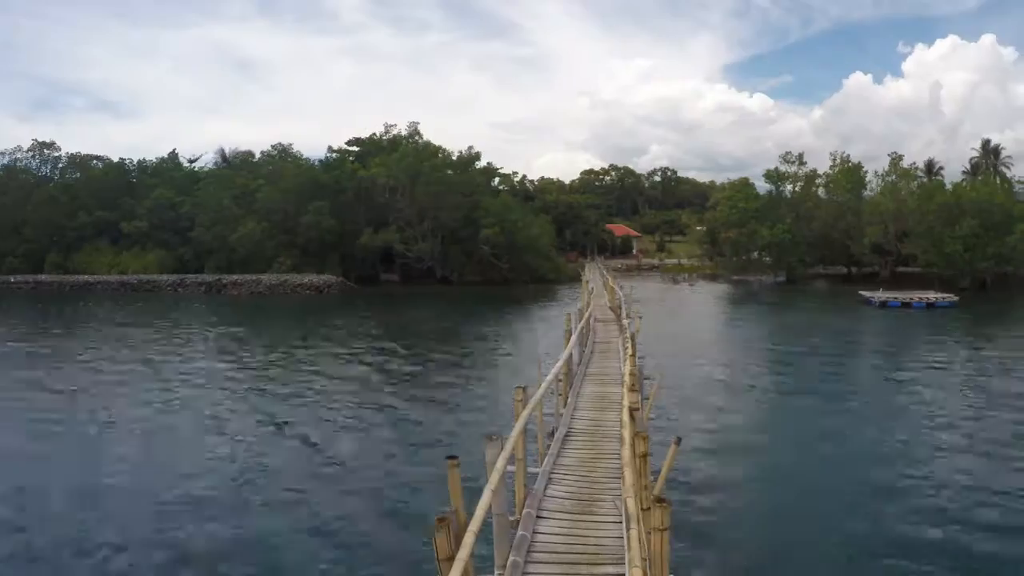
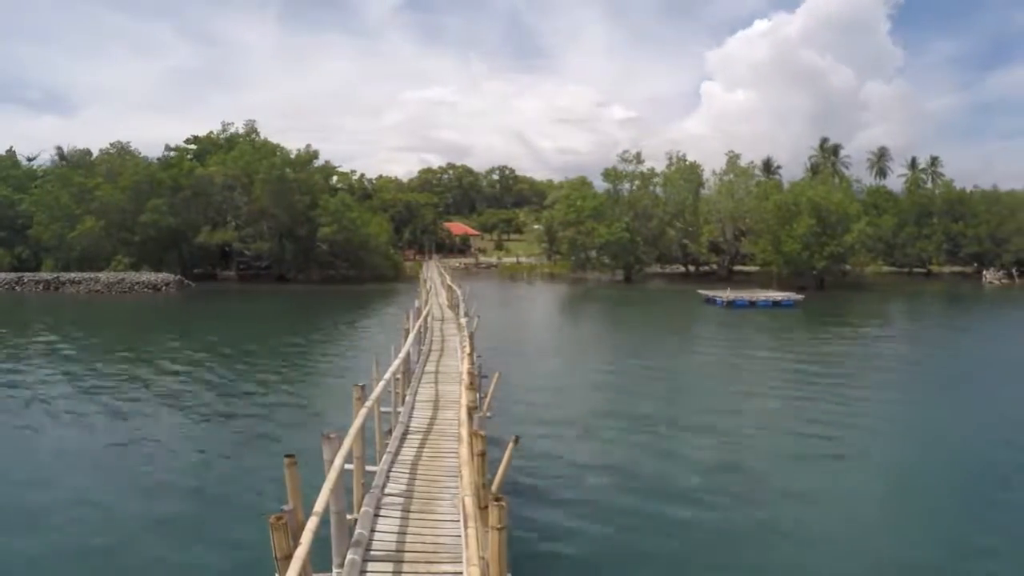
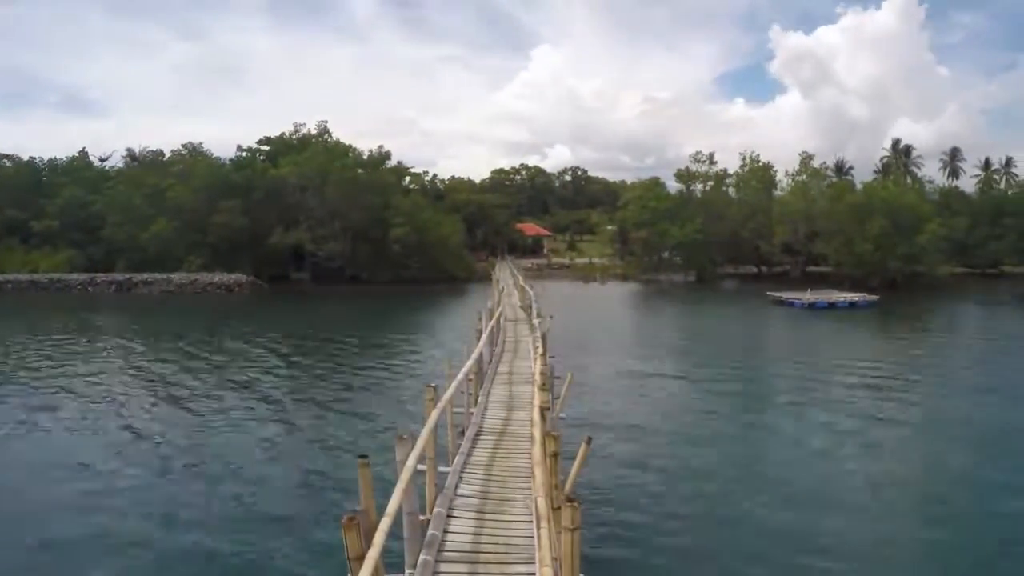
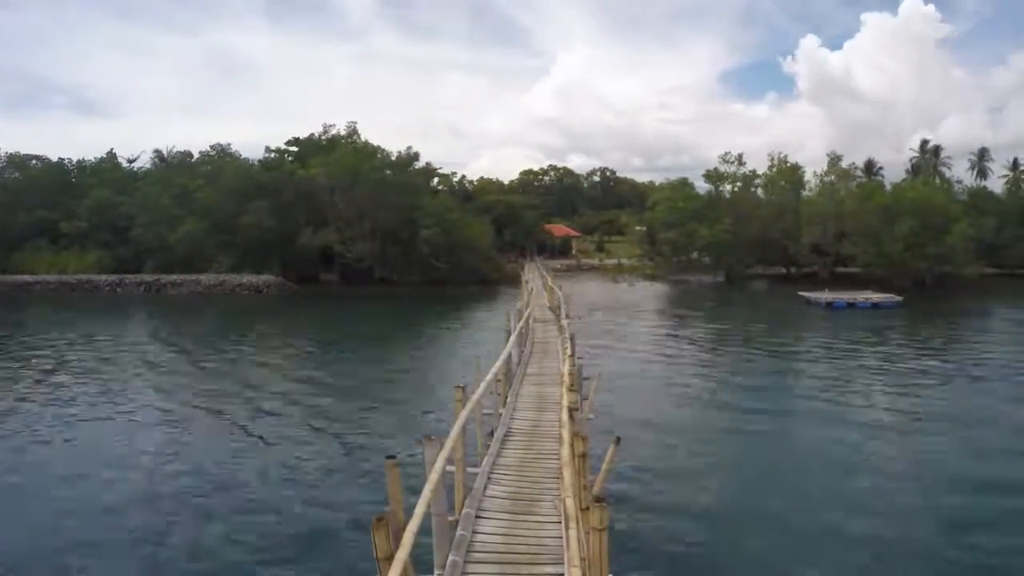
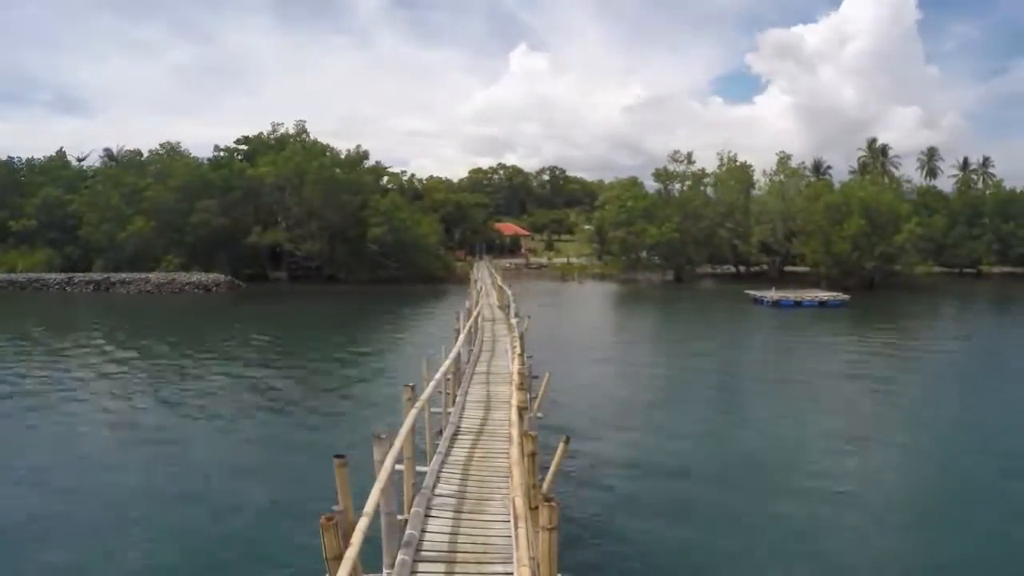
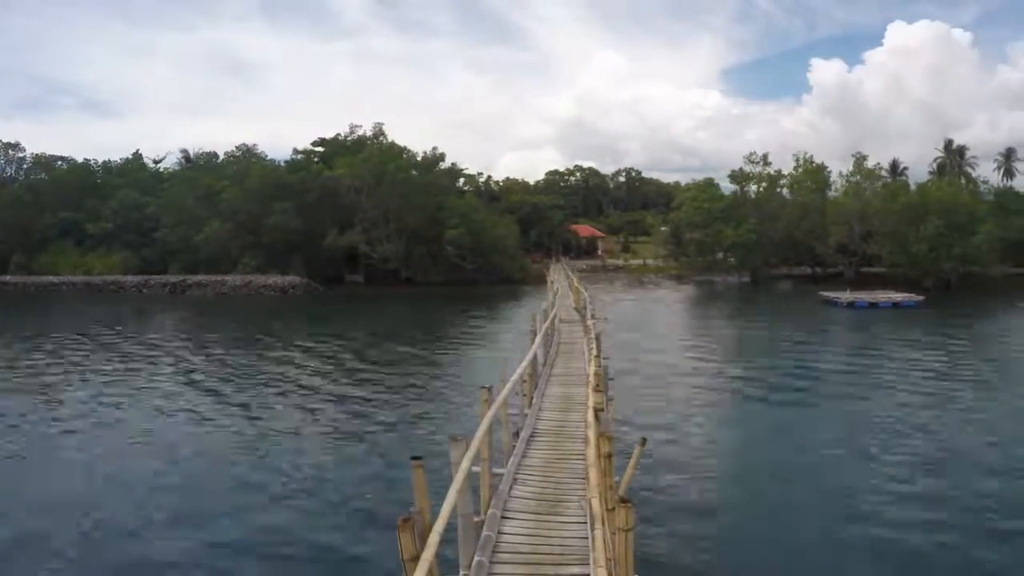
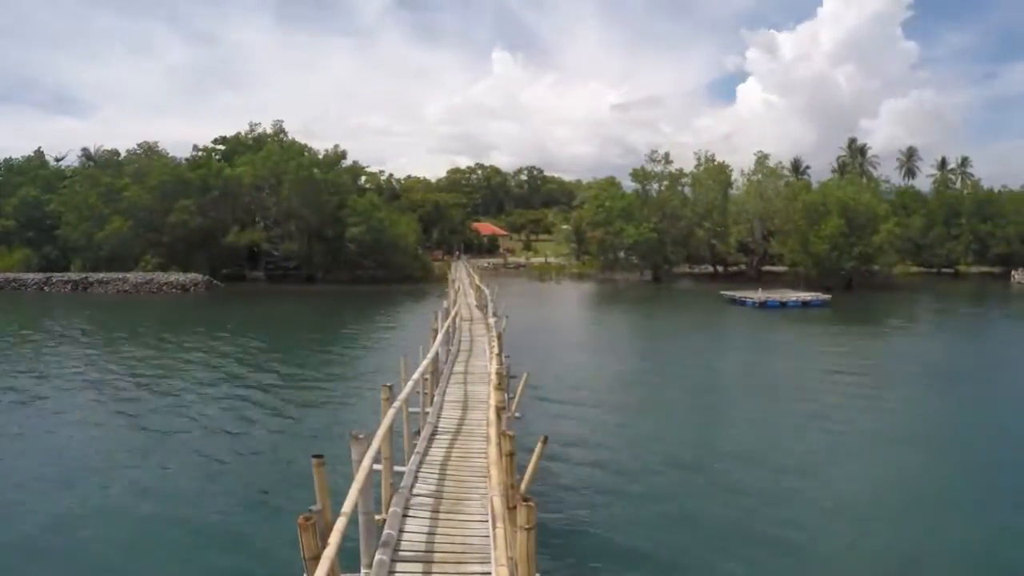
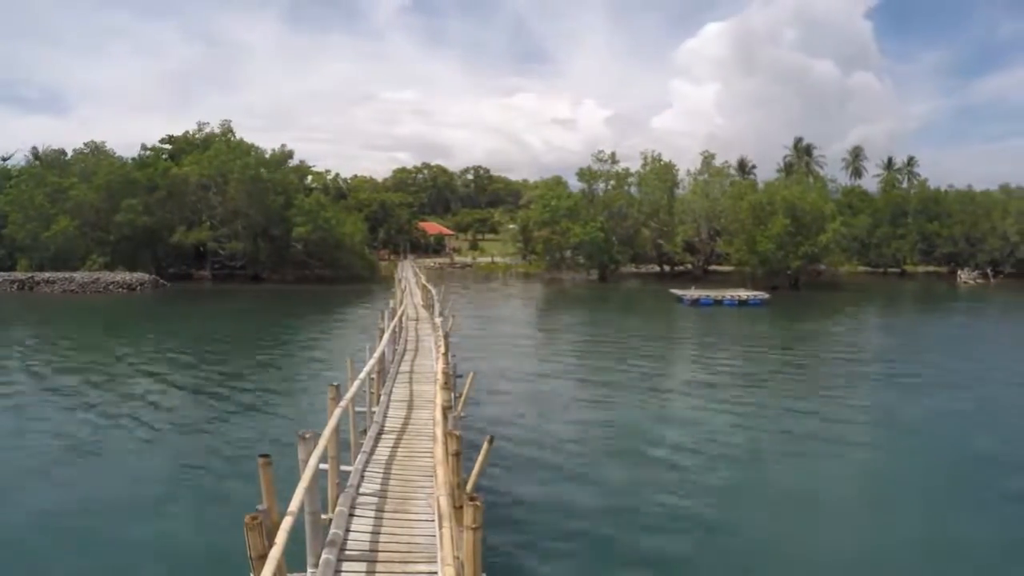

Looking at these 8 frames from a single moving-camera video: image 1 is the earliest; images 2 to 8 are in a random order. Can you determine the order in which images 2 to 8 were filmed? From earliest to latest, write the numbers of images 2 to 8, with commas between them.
6, 4, 3, 5, 7, 2, 8
